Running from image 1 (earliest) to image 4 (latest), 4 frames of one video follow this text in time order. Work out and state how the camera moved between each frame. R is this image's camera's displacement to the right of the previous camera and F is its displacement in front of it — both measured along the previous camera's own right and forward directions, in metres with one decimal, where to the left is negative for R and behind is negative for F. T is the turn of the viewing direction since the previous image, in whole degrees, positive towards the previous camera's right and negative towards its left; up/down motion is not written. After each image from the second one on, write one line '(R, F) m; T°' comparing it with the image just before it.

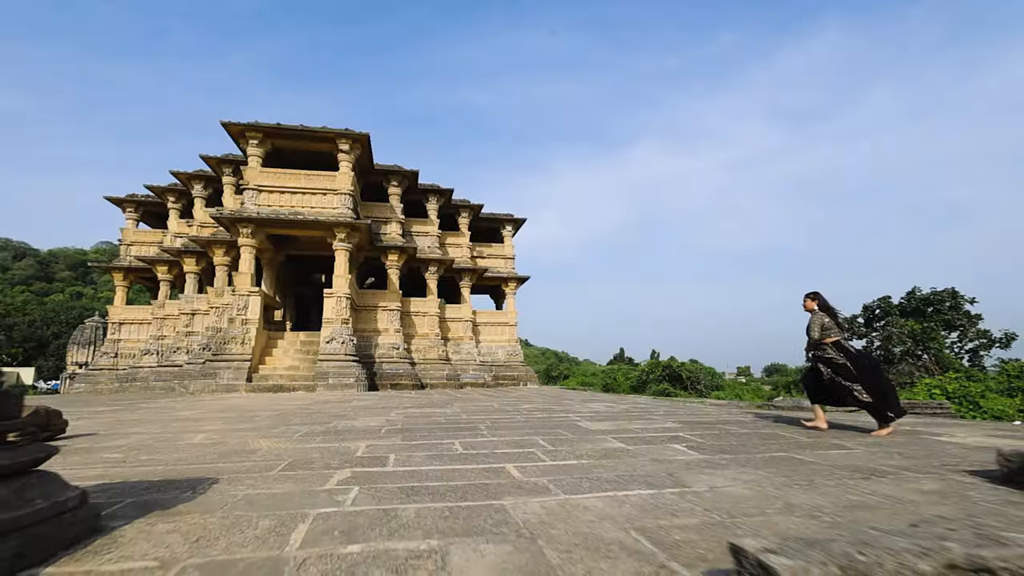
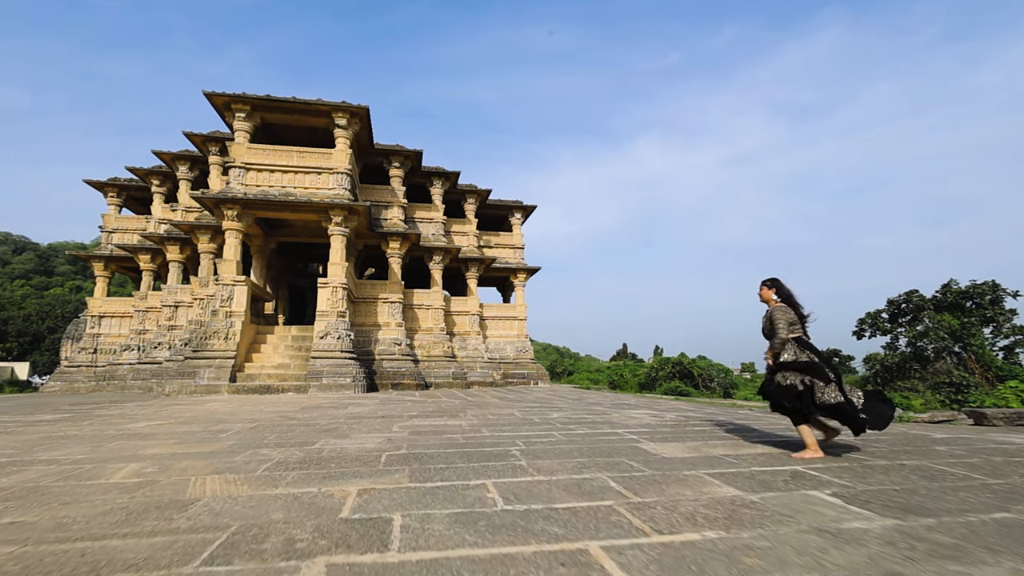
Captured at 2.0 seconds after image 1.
(-0.3, +1.1) m; 0°
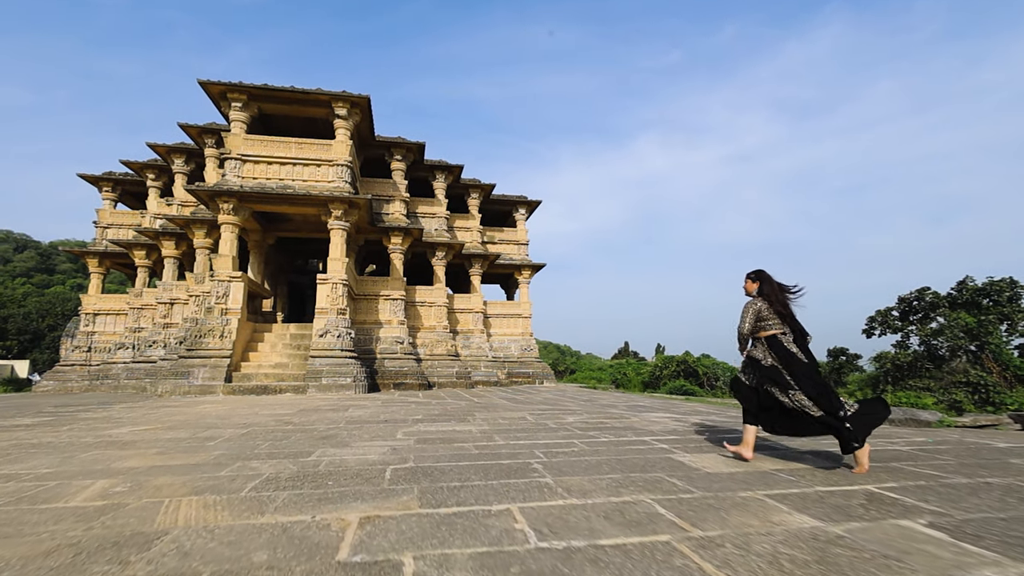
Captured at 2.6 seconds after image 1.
(-0.1, +0.4) m; 0°
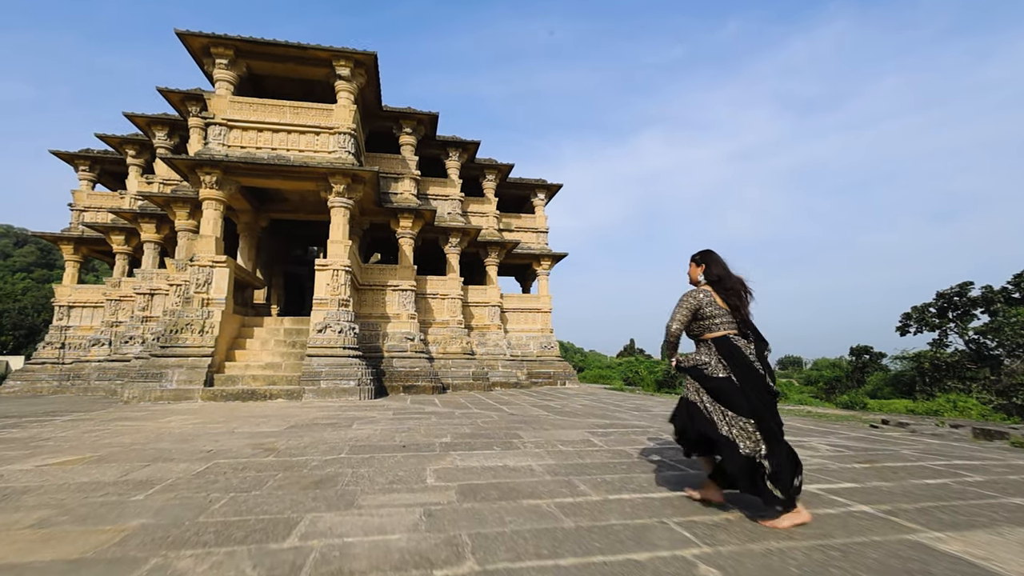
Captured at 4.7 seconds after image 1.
(-0.6, +1.4) m; 0°
